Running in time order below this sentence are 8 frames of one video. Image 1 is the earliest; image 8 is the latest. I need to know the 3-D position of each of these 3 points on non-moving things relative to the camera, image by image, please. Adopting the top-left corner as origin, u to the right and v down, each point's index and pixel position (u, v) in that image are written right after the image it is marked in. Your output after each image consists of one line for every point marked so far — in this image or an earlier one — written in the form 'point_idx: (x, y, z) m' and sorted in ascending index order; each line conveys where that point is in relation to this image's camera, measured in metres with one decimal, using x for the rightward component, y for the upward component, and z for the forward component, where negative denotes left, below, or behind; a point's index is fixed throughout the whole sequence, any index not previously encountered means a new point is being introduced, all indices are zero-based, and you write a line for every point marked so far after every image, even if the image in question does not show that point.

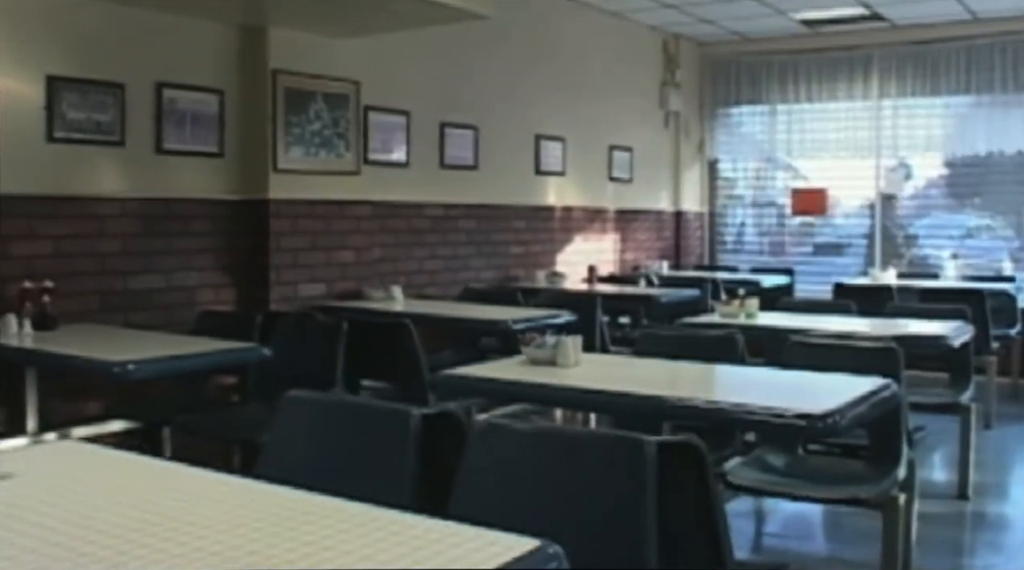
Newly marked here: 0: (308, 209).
0: (-1.0, +0.4, +5.4) m
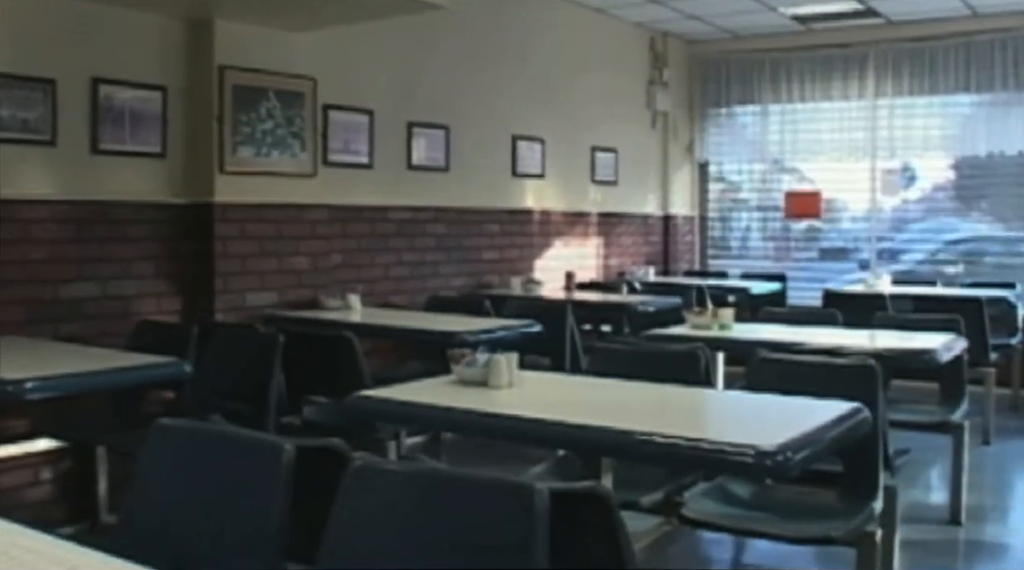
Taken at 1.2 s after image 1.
0: (-1.2, +0.3, +5.1) m
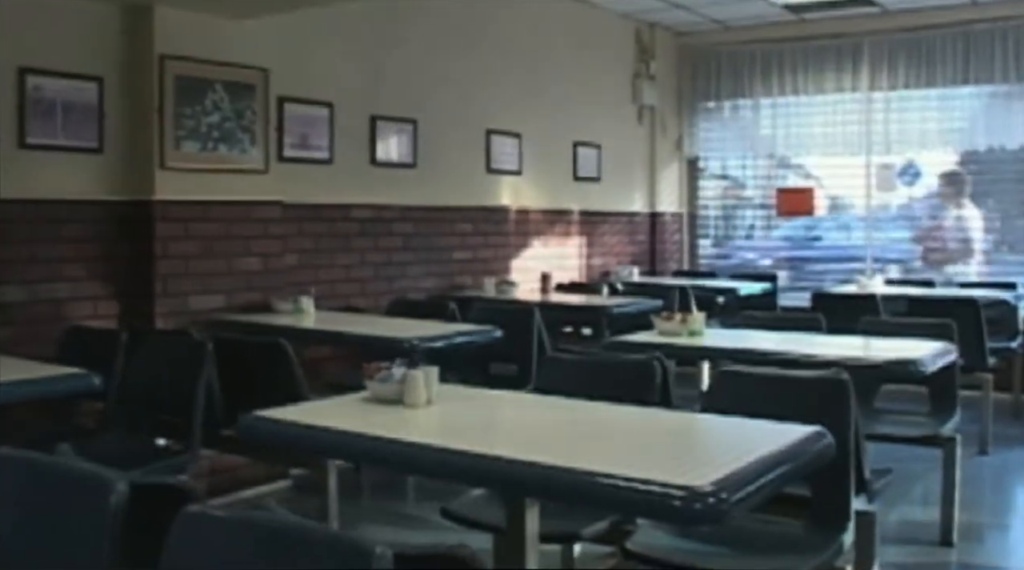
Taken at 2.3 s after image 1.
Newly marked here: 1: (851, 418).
0: (-1.3, +0.3, +4.8) m
1: (+0.9, -0.3, +2.8) m
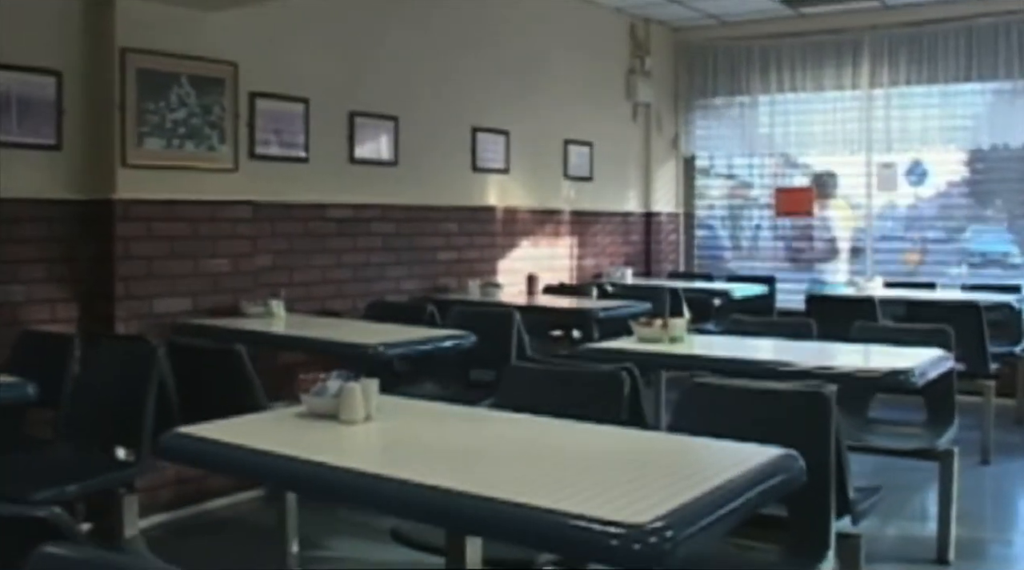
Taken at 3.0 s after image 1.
0: (-1.4, +0.3, +4.6) m
1: (+0.8, -0.4, +2.6) m
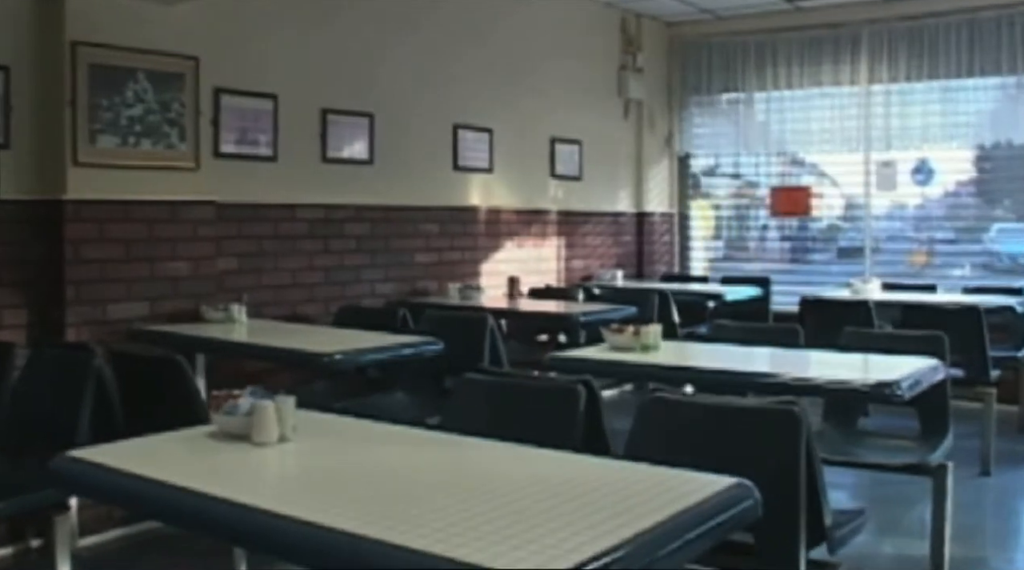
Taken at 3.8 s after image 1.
0: (-1.6, +0.3, +4.4) m
1: (+0.6, -0.4, +2.4) m
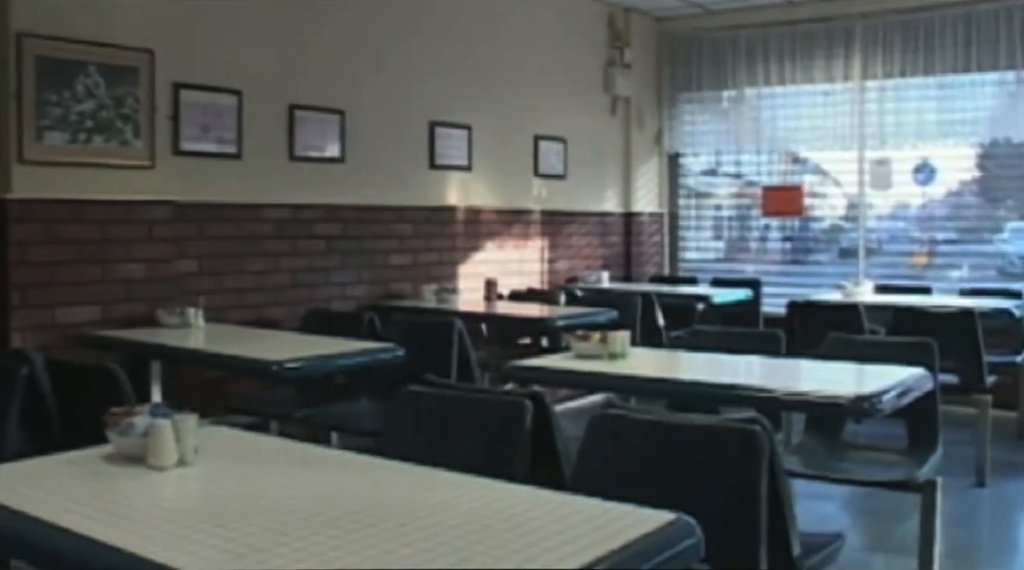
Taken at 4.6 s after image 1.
0: (-1.7, +0.3, +4.2) m
1: (+0.5, -0.4, +2.2) m
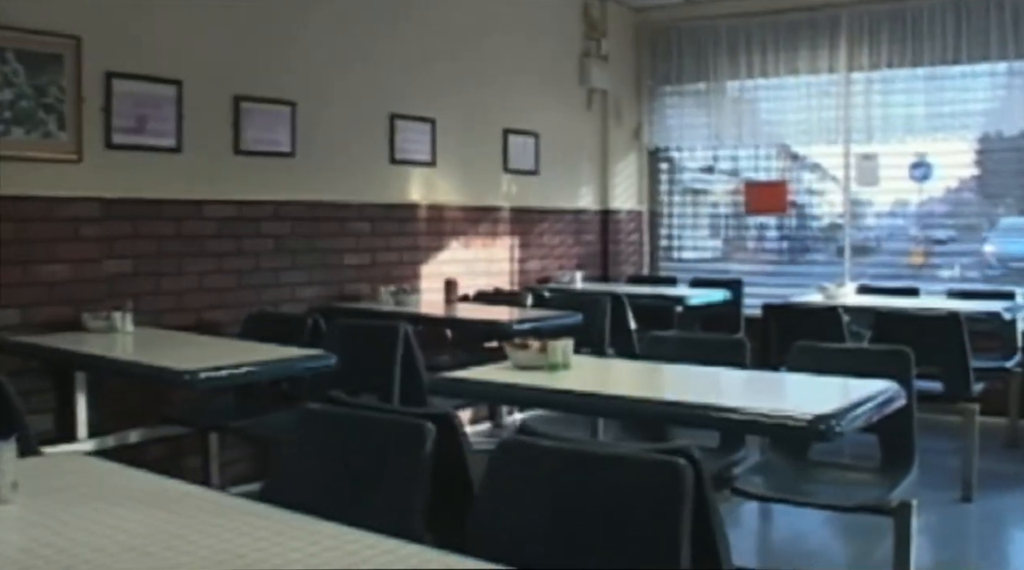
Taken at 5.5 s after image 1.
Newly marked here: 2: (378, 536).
0: (-1.9, +0.3, +3.9) m
1: (+0.3, -0.4, +1.9) m
2: (-0.2, -0.4, +1.7) m
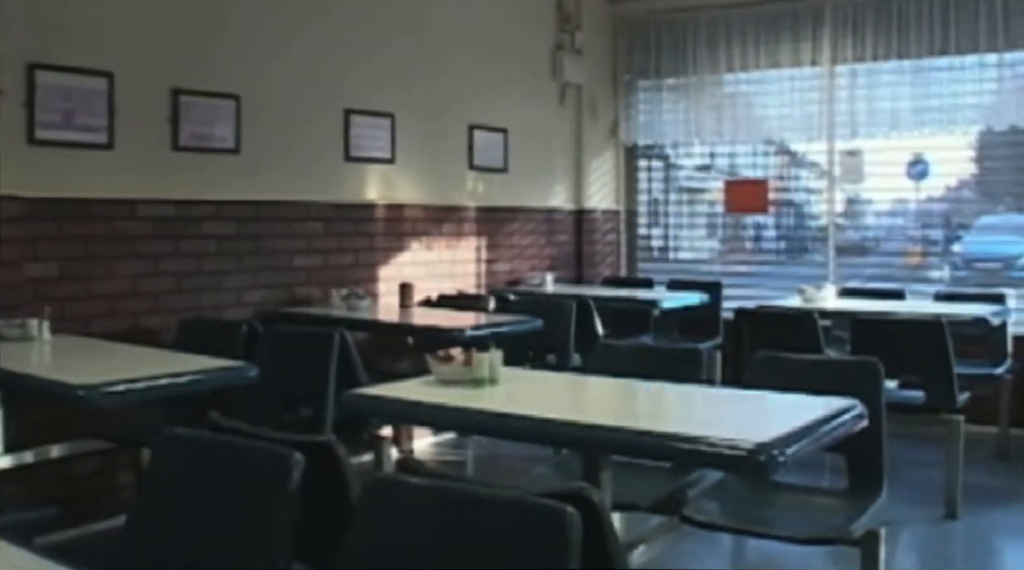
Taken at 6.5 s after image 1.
0: (-2.1, +0.3, +3.7) m
1: (+0.1, -0.4, +1.6) m
2: (-0.4, -0.4, +1.4) m
